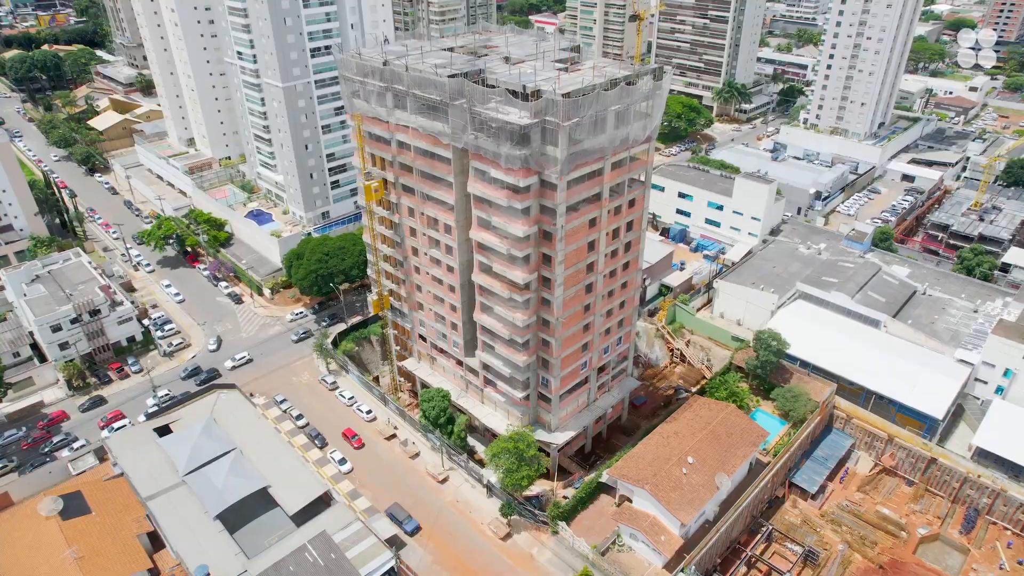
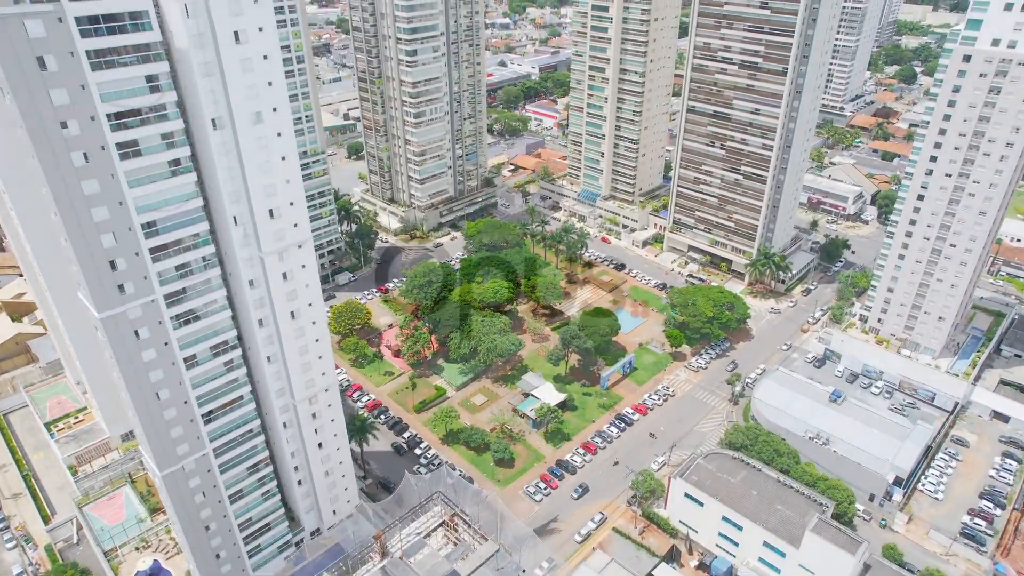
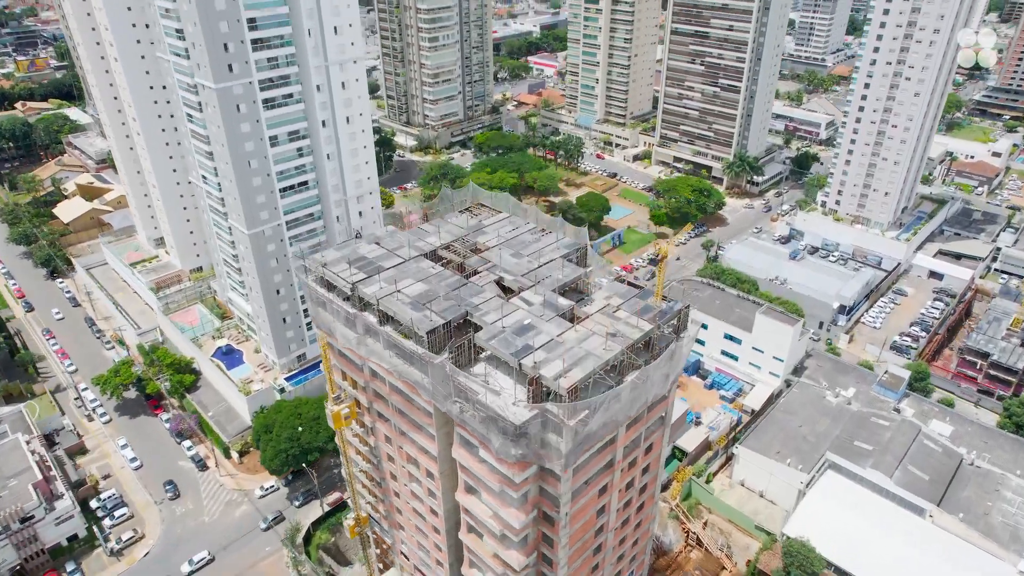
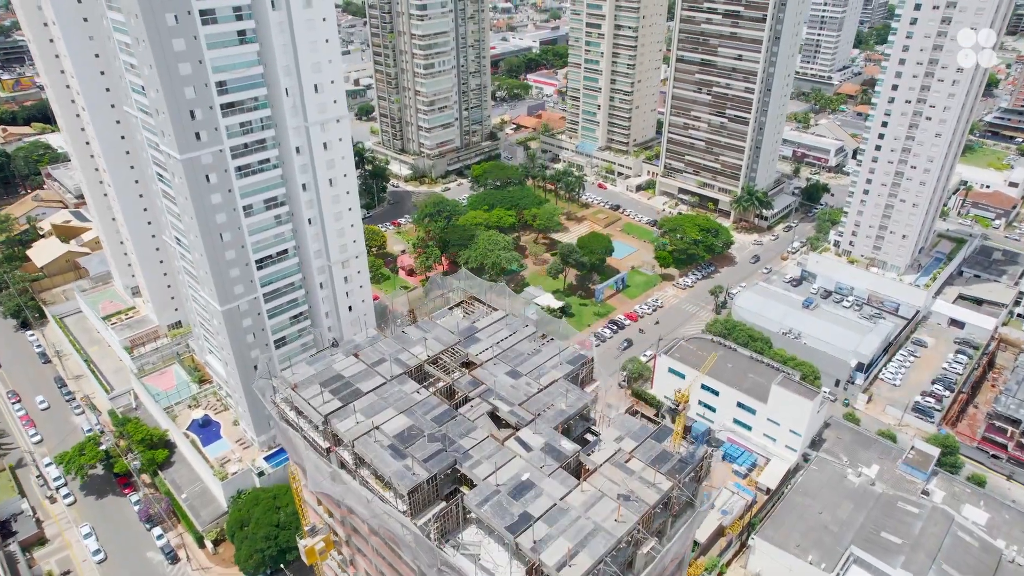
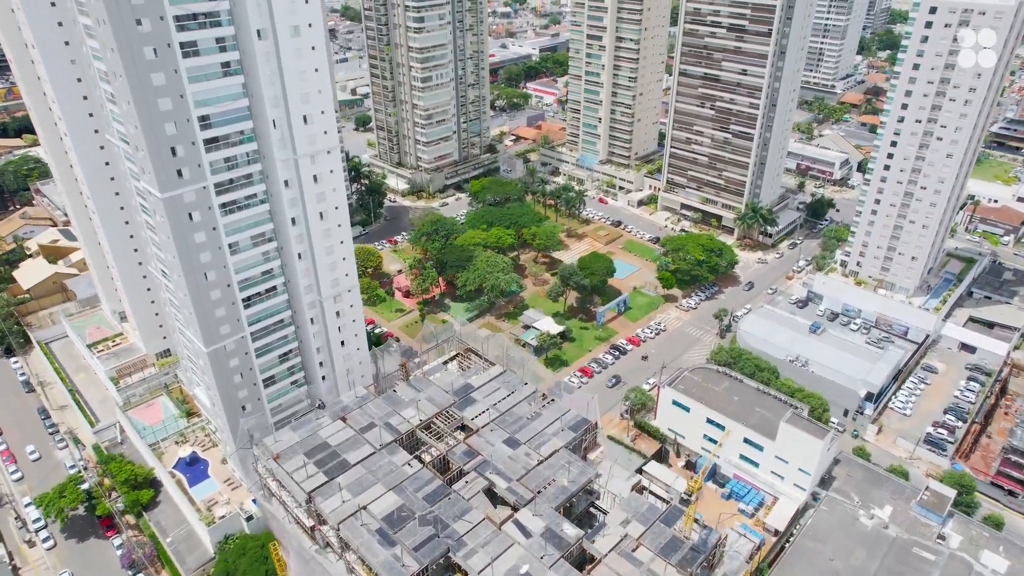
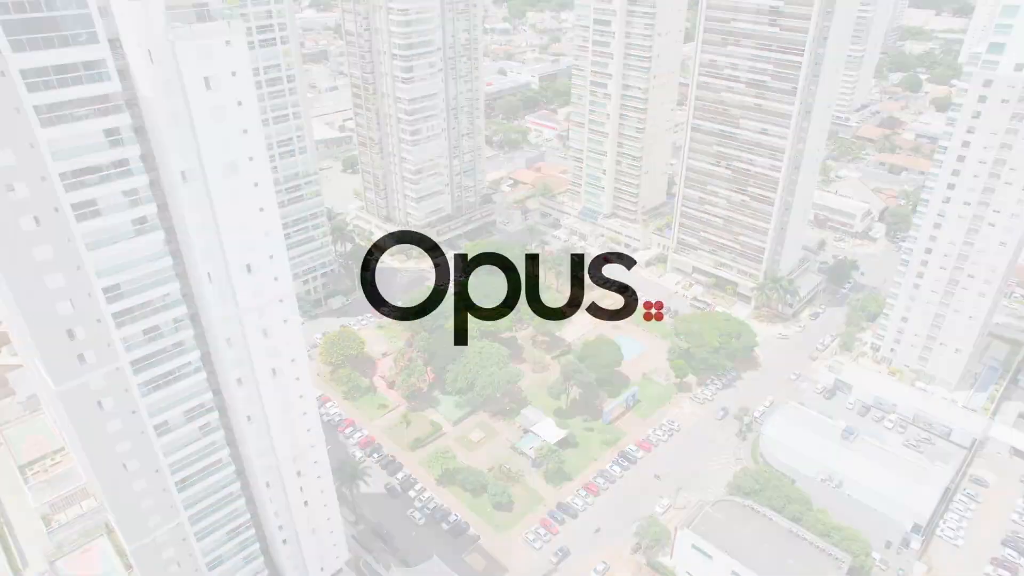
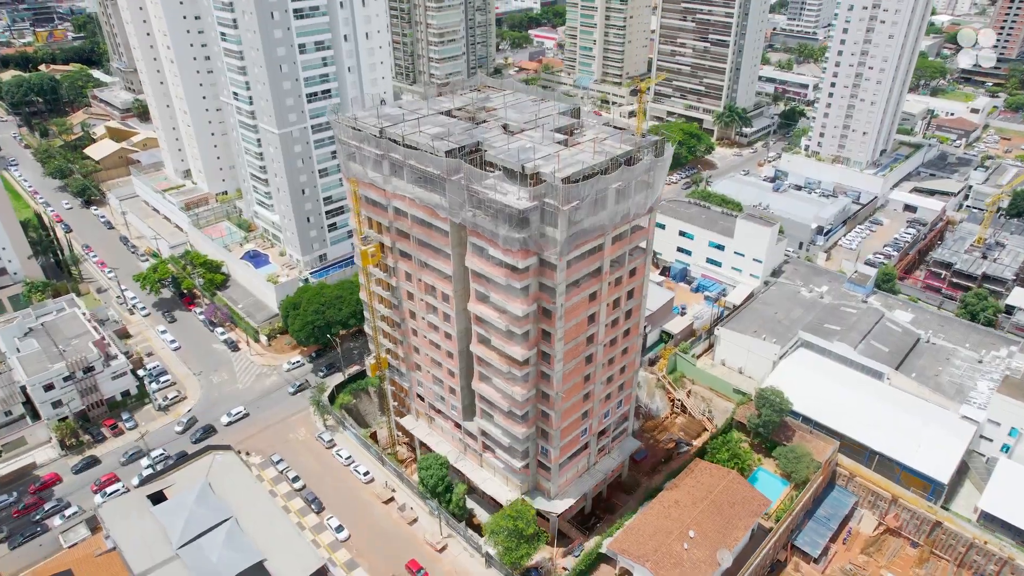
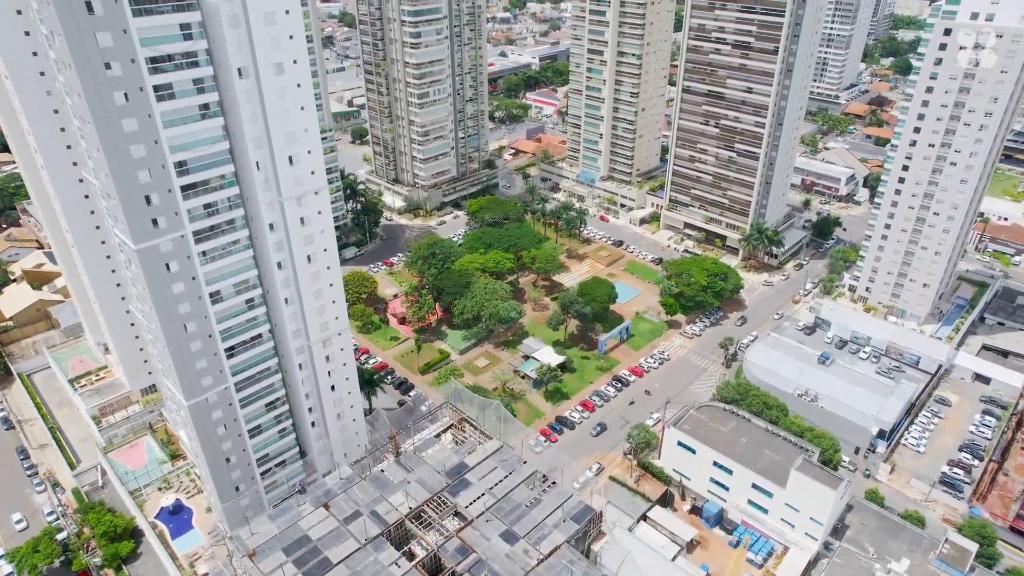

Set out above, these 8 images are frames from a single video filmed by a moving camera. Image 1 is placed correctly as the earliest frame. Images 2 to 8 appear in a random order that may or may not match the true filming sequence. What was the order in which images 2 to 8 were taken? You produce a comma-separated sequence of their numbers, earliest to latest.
7, 3, 4, 5, 8, 2, 6
